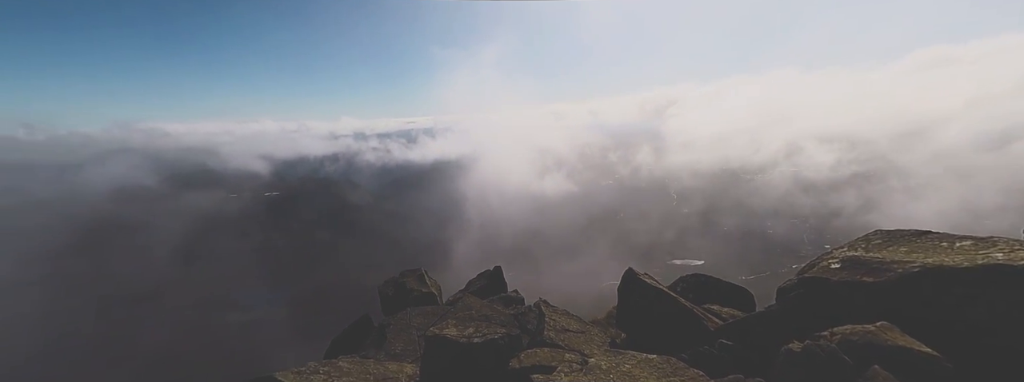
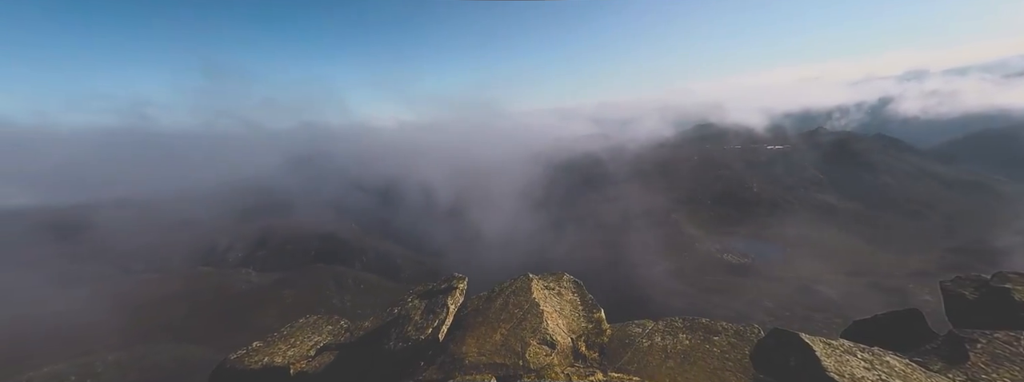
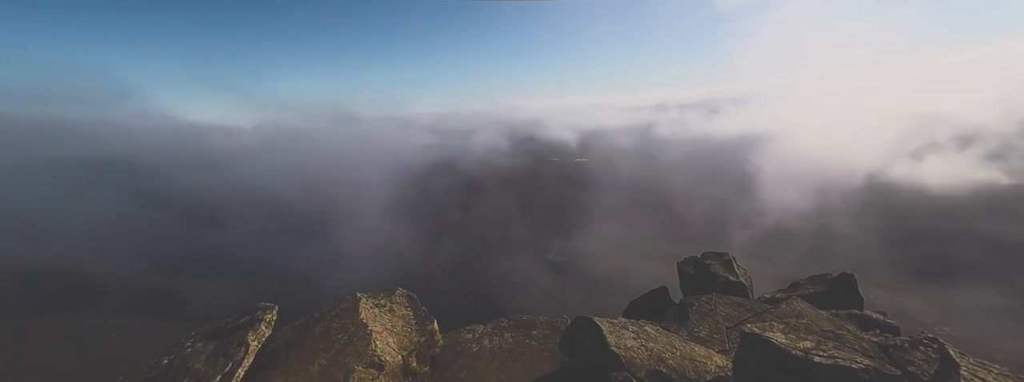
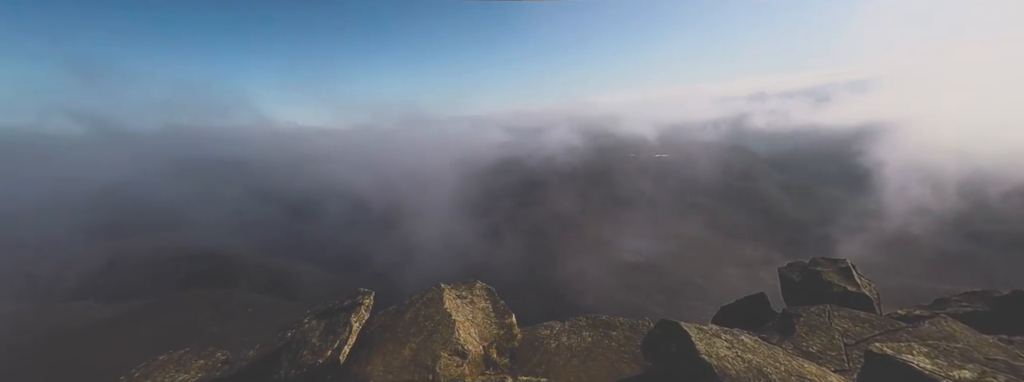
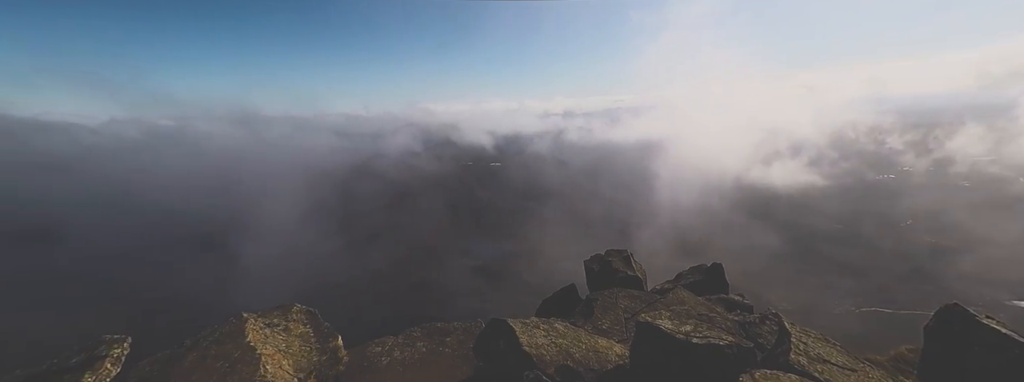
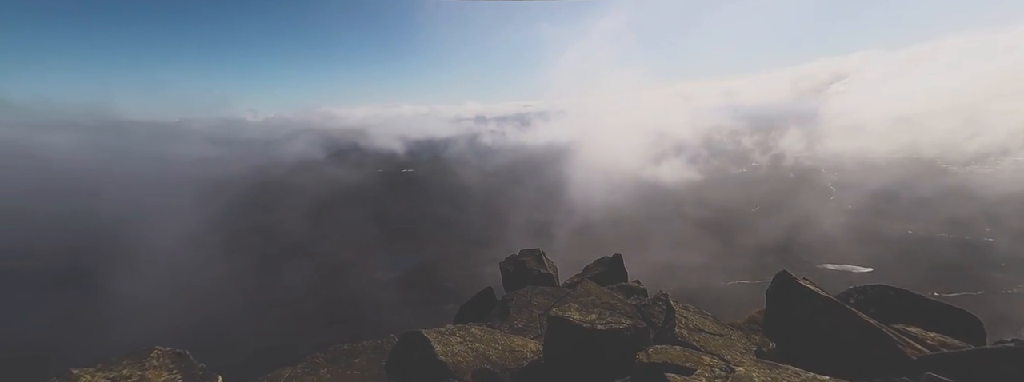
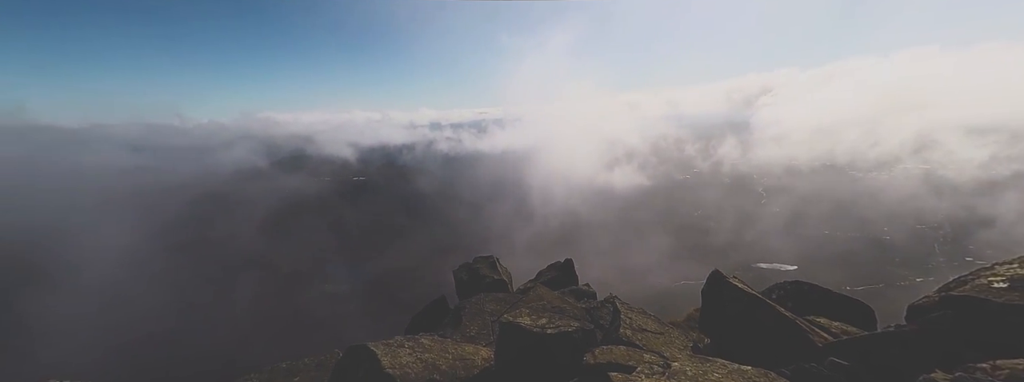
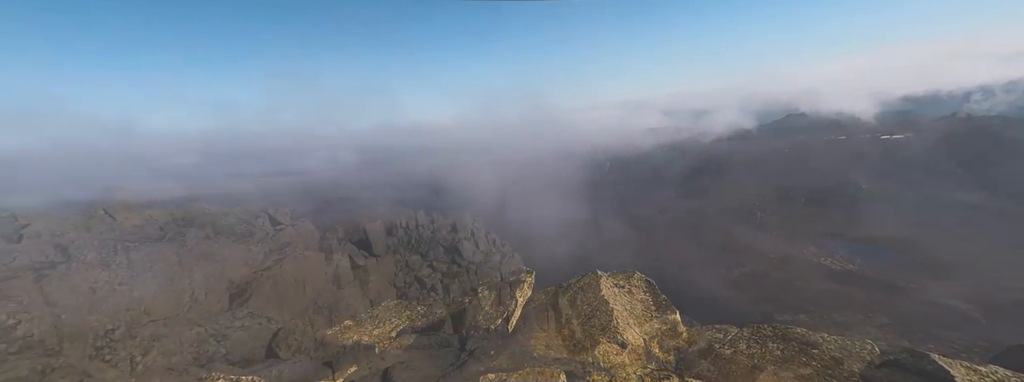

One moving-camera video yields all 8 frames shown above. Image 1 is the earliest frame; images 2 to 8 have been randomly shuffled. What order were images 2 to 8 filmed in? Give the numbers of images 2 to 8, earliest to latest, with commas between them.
7, 6, 5, 3, 4, 2, 8
